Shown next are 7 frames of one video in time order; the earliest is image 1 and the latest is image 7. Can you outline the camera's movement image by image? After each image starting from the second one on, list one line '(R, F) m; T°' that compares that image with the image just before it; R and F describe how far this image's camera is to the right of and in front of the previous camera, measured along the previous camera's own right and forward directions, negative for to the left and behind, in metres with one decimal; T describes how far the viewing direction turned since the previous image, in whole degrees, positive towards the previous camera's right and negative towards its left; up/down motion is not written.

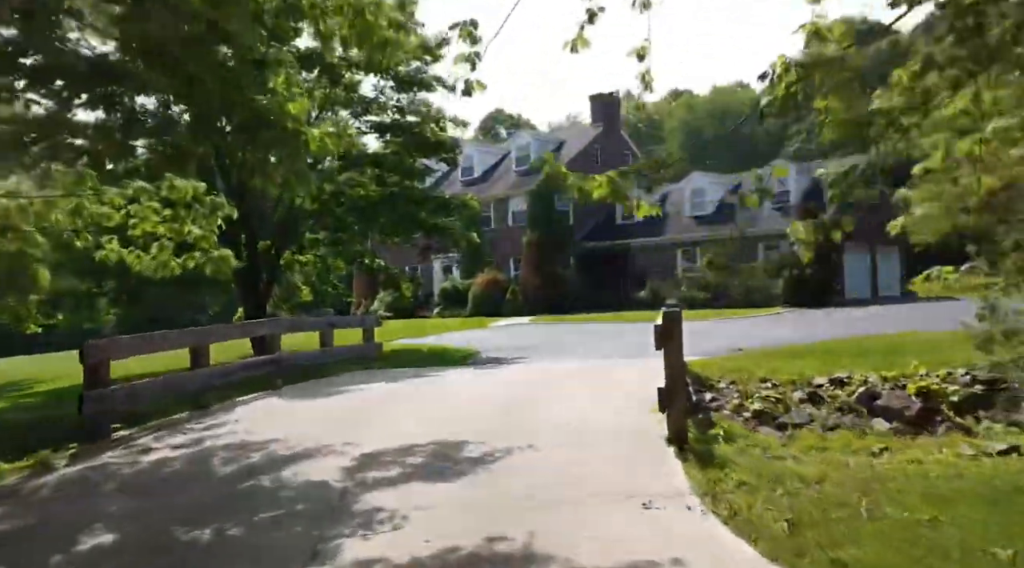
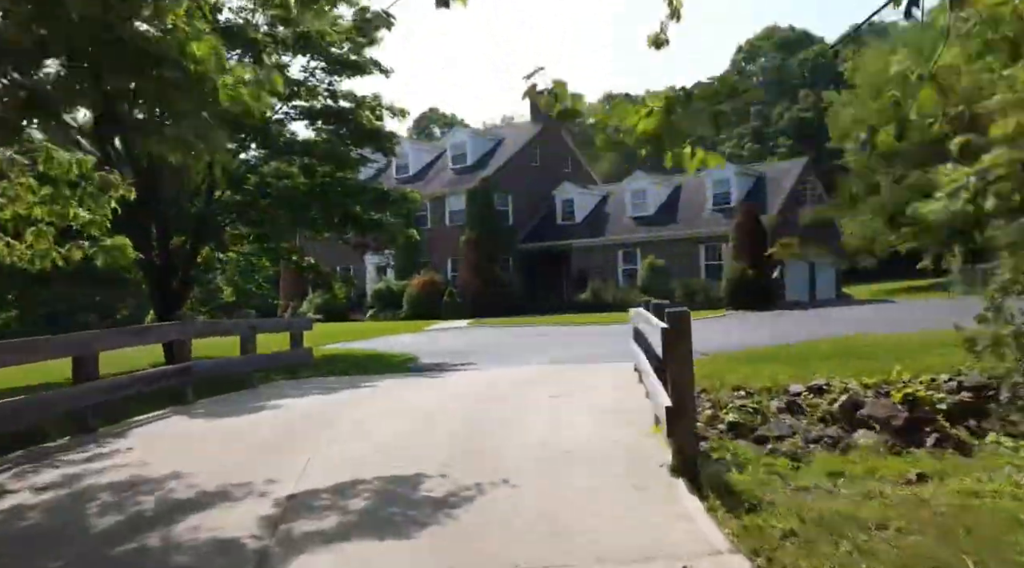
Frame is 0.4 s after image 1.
(-0.2, +1.3) m; +4°
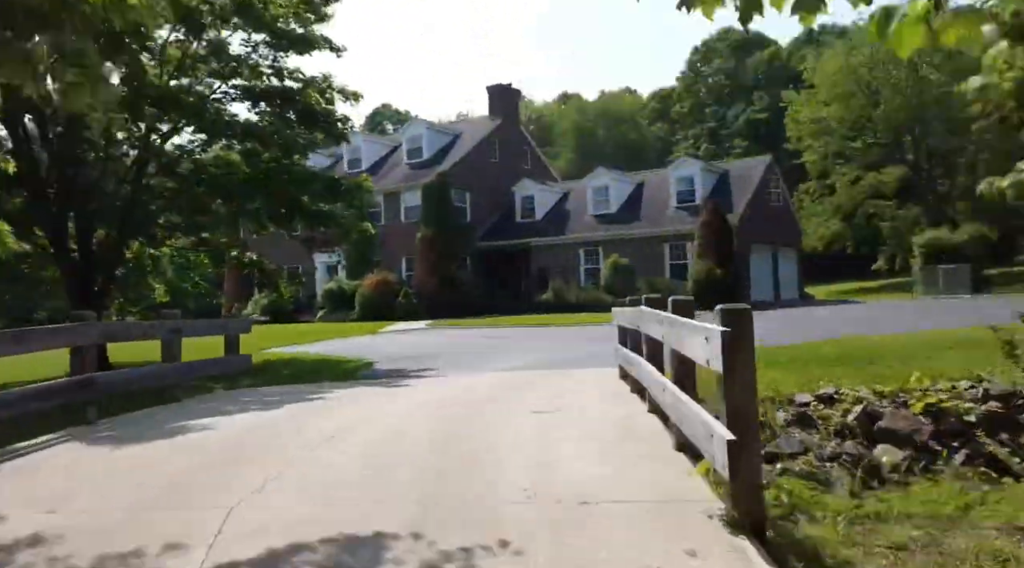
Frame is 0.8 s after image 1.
(-0.2, +1.4) m; +3°
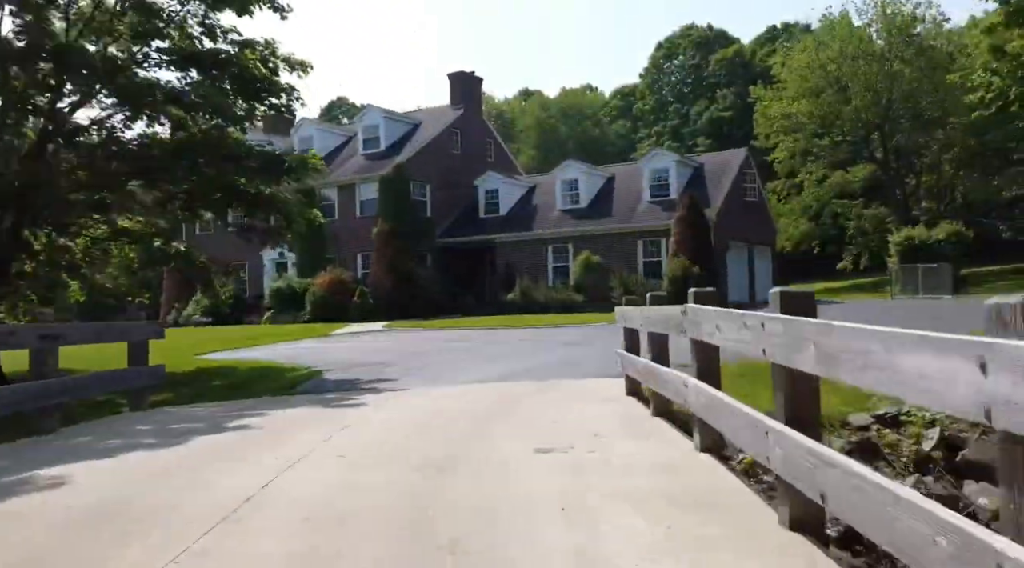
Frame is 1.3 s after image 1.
(-0.2, +2.1) m; +3°
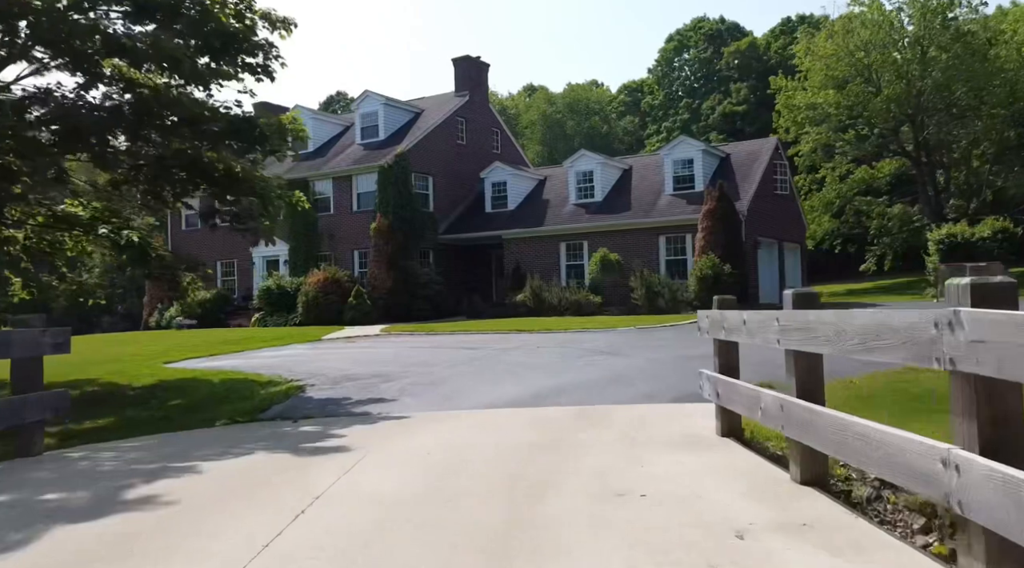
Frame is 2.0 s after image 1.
(-0.3, +2.5) m; 0°
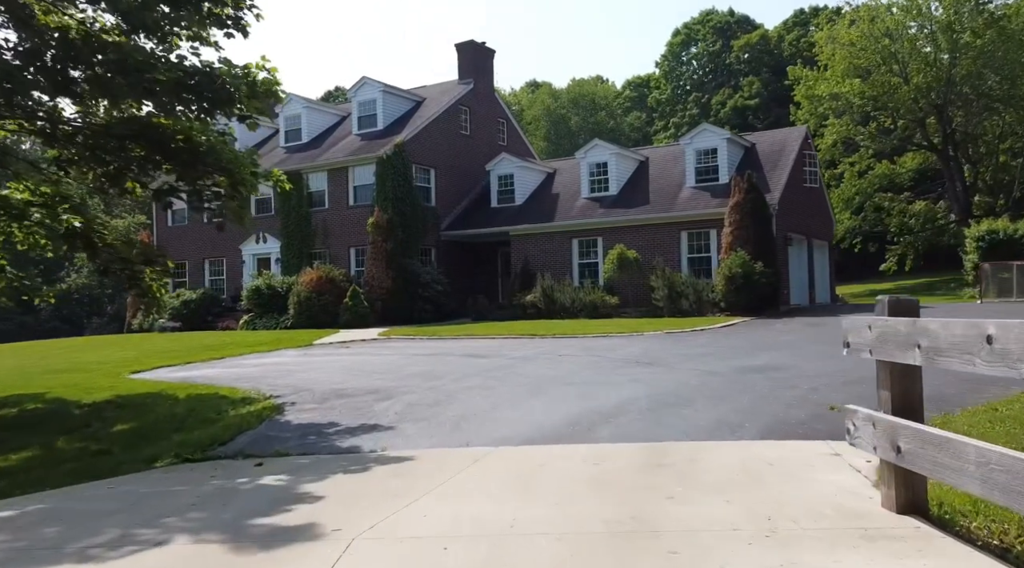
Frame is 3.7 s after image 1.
(-0.3, +2.1) m; 0°
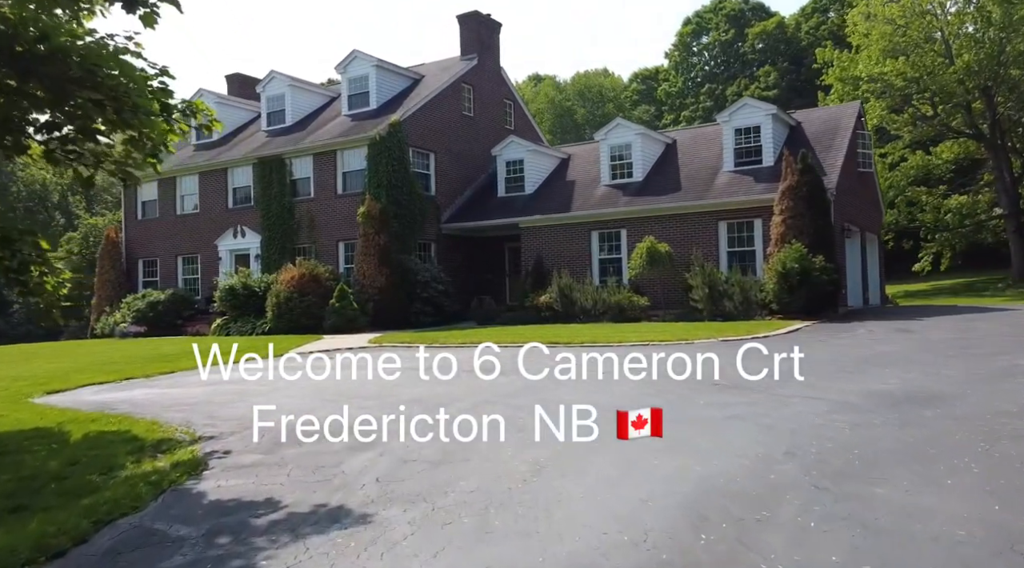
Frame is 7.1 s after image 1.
(-0.3, +3.5) m; 0°
